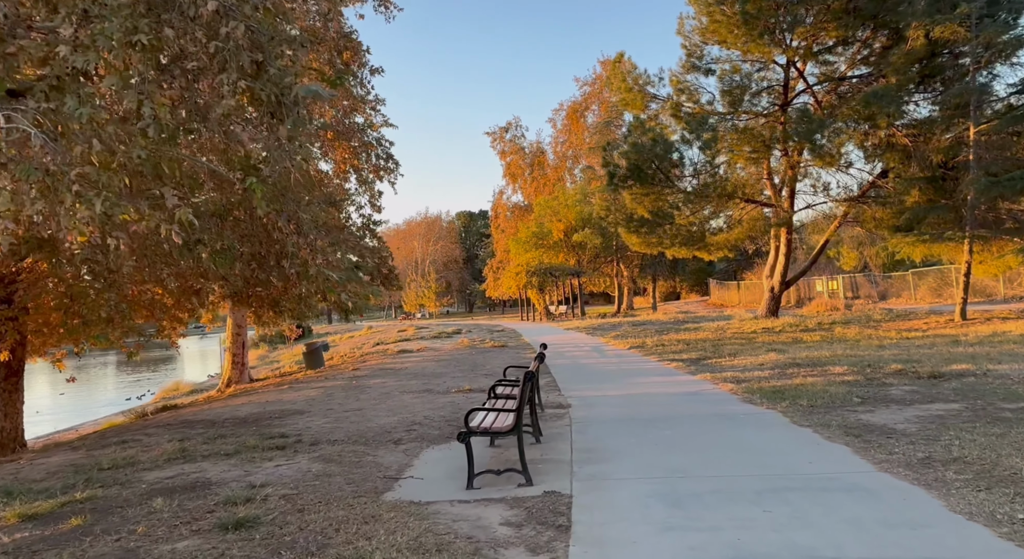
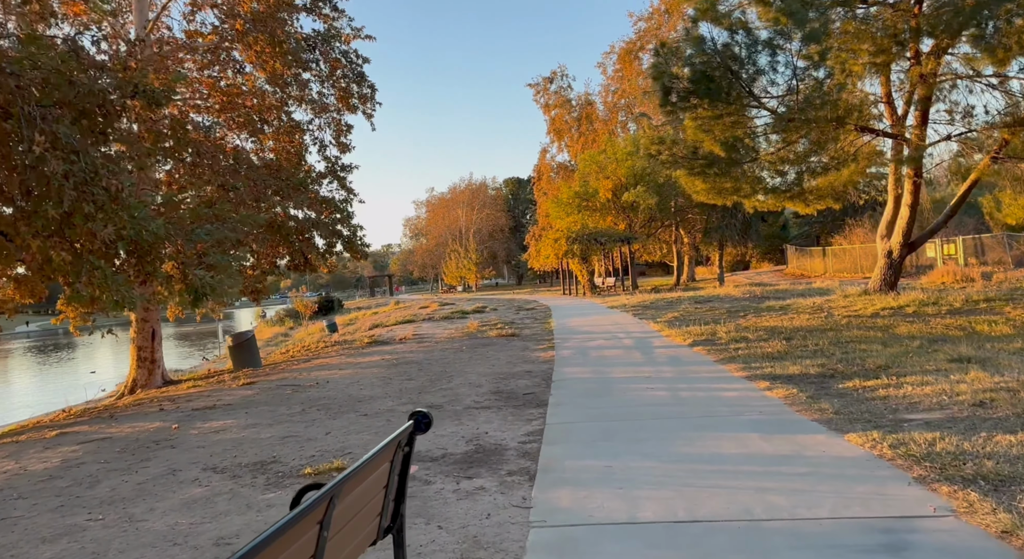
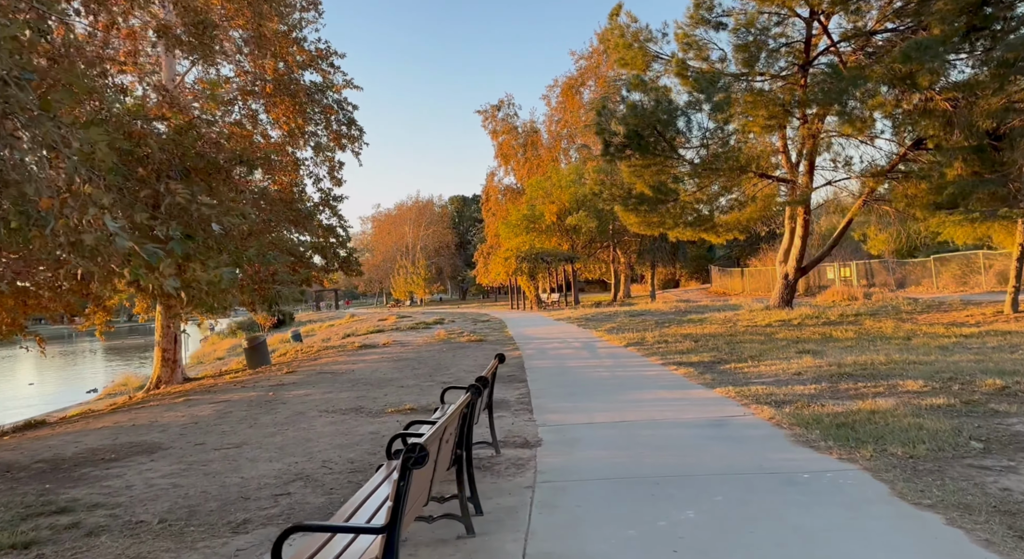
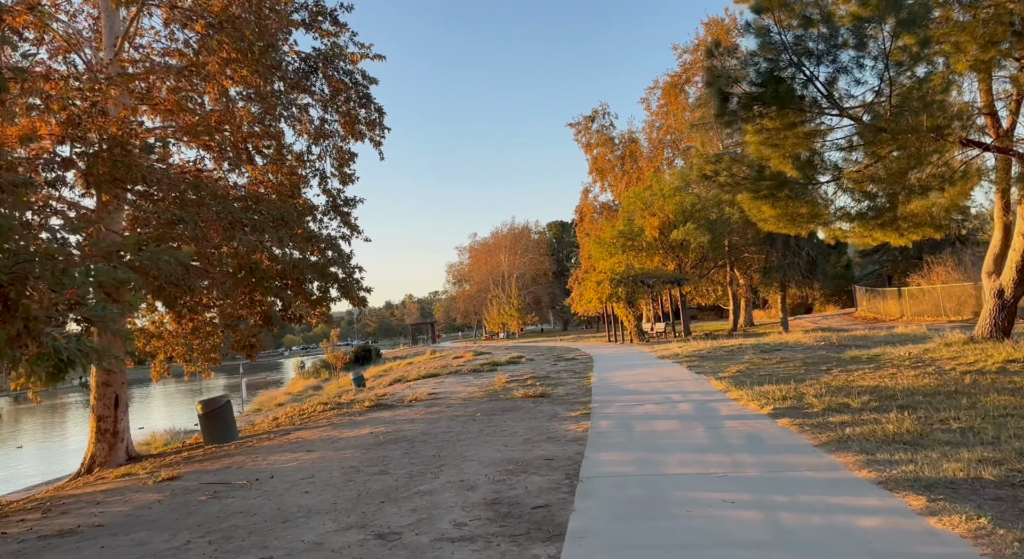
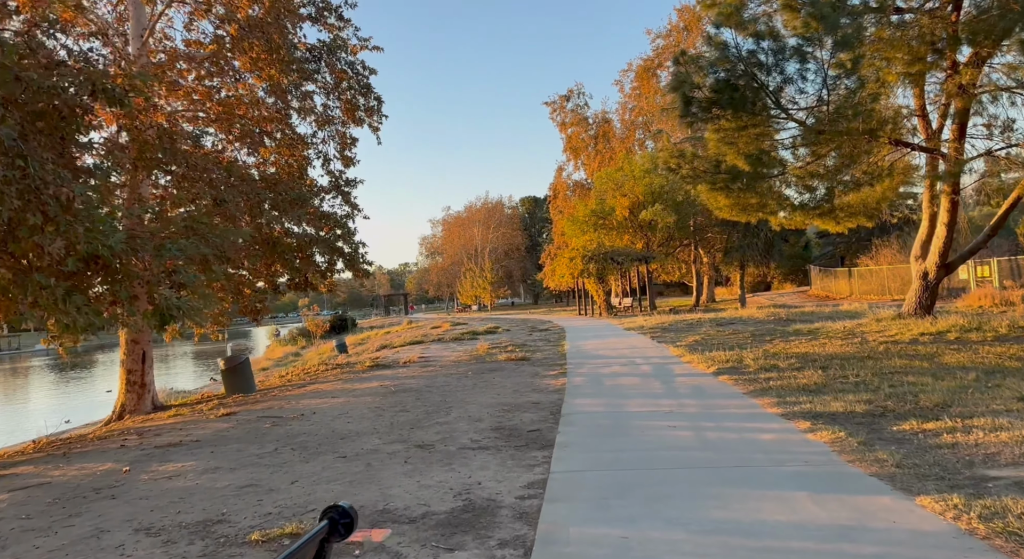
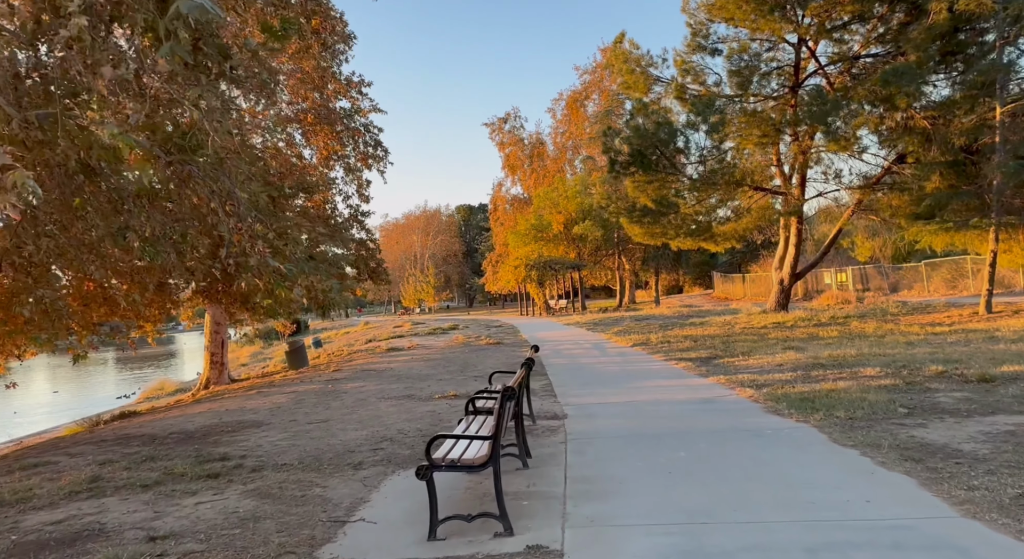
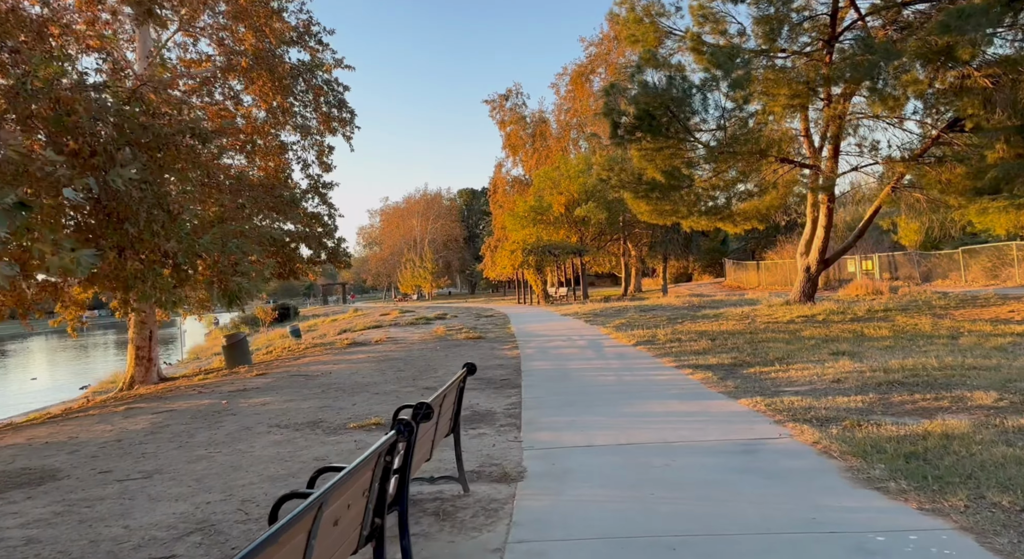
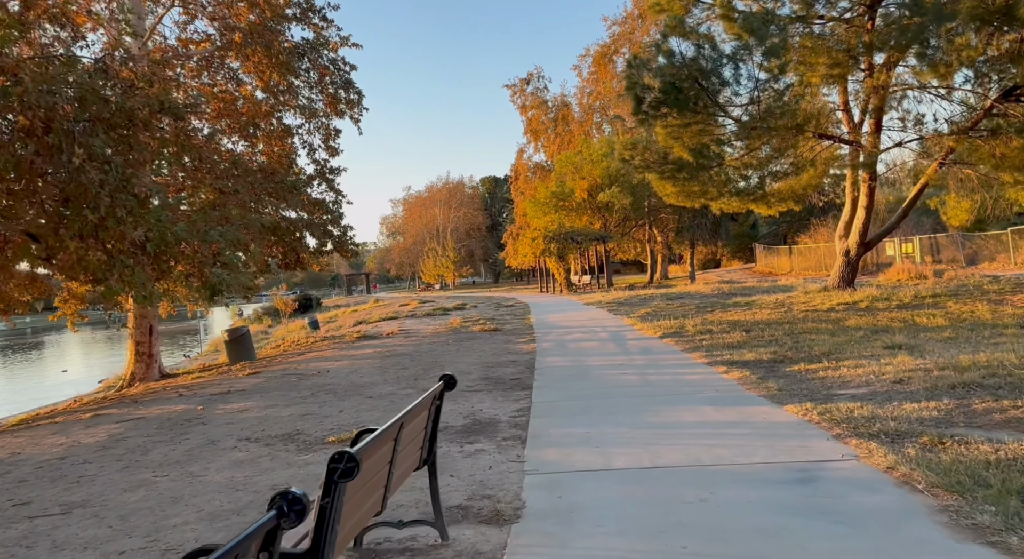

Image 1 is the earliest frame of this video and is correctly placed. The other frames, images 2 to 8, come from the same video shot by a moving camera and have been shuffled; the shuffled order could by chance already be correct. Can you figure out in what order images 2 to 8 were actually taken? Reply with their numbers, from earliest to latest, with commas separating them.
6, 3, 7, 8, 2, 5, 4
